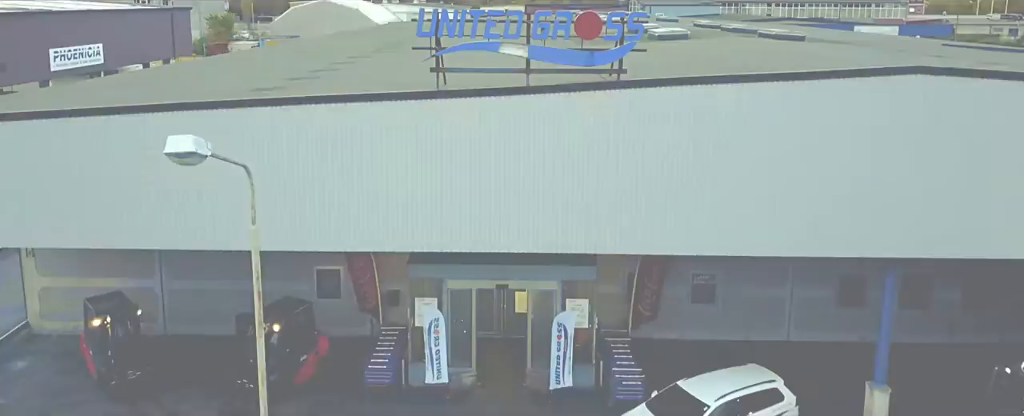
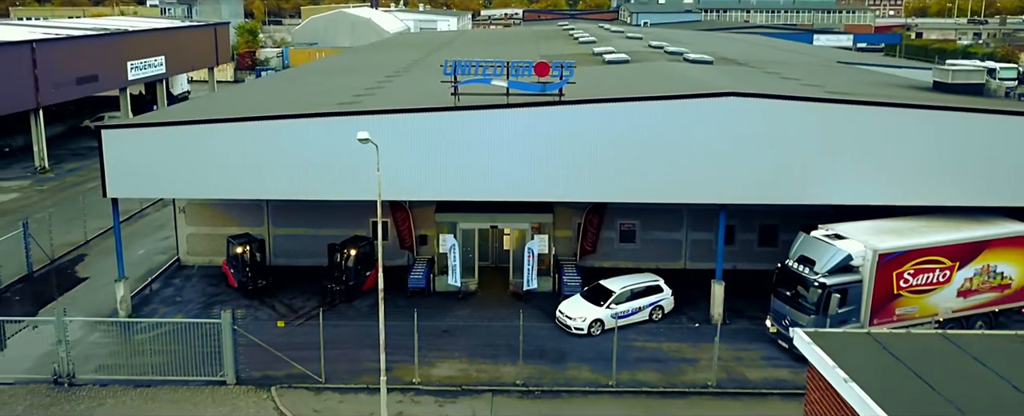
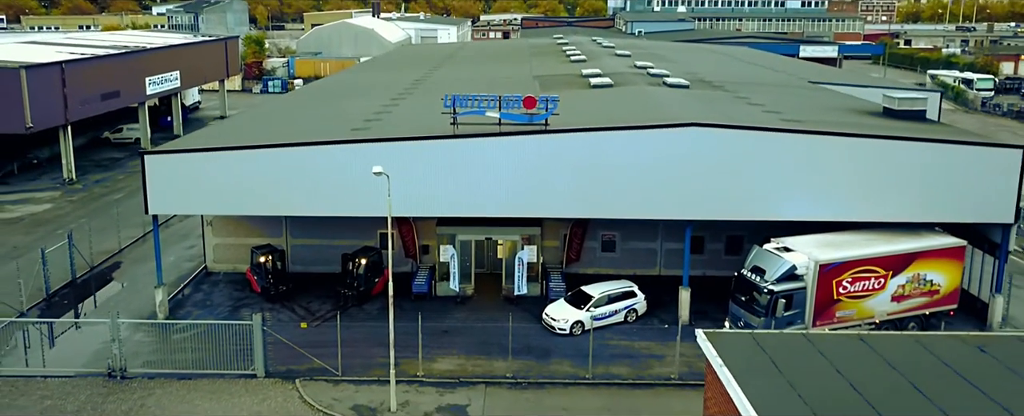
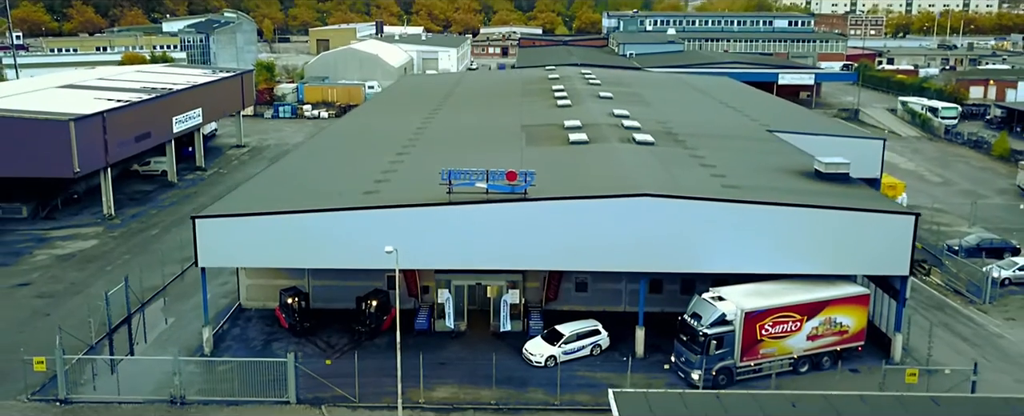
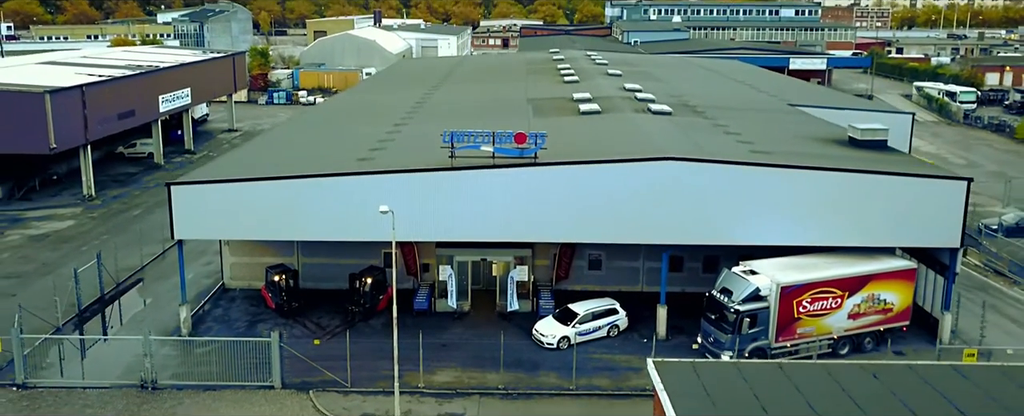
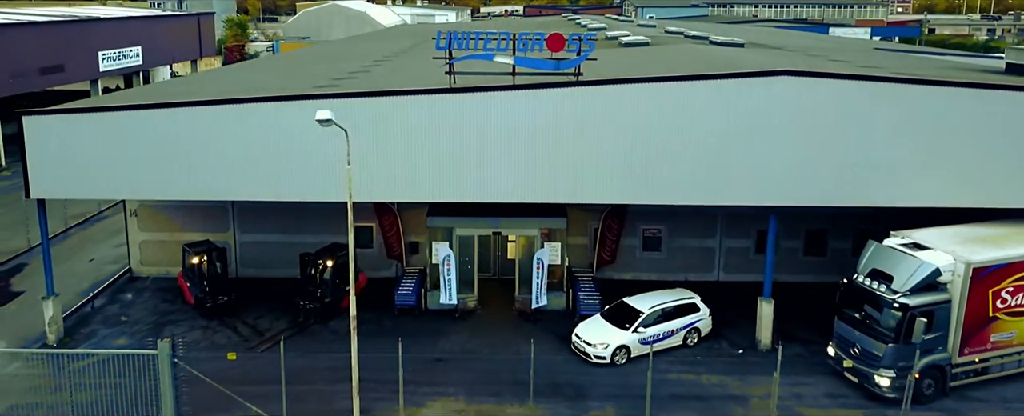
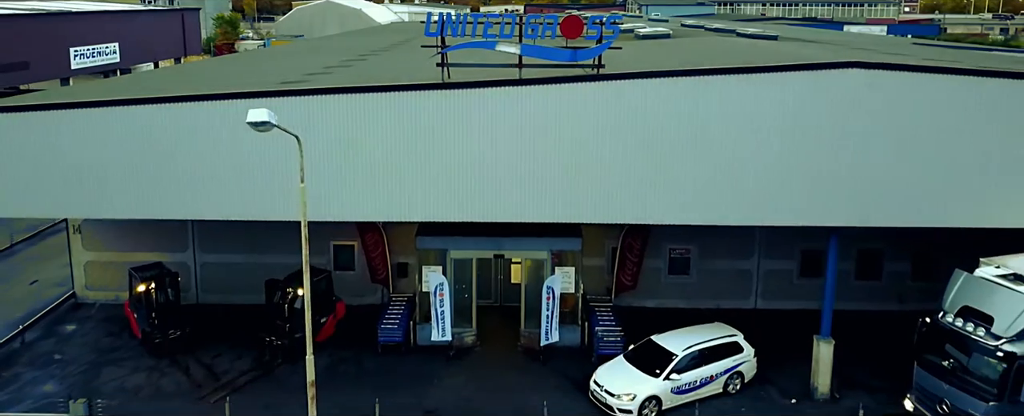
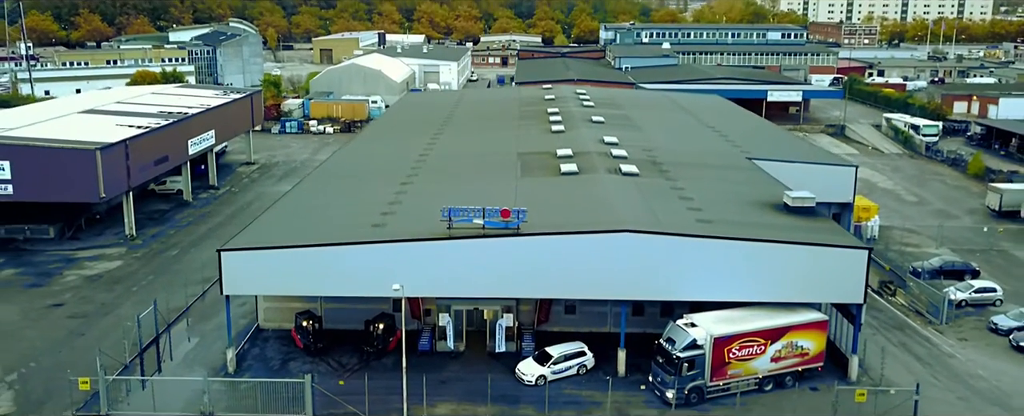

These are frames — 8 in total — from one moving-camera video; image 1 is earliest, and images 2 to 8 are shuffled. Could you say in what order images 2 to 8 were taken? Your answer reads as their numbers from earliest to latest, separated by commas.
7, 6, 2, 3, 5, 4, 8
